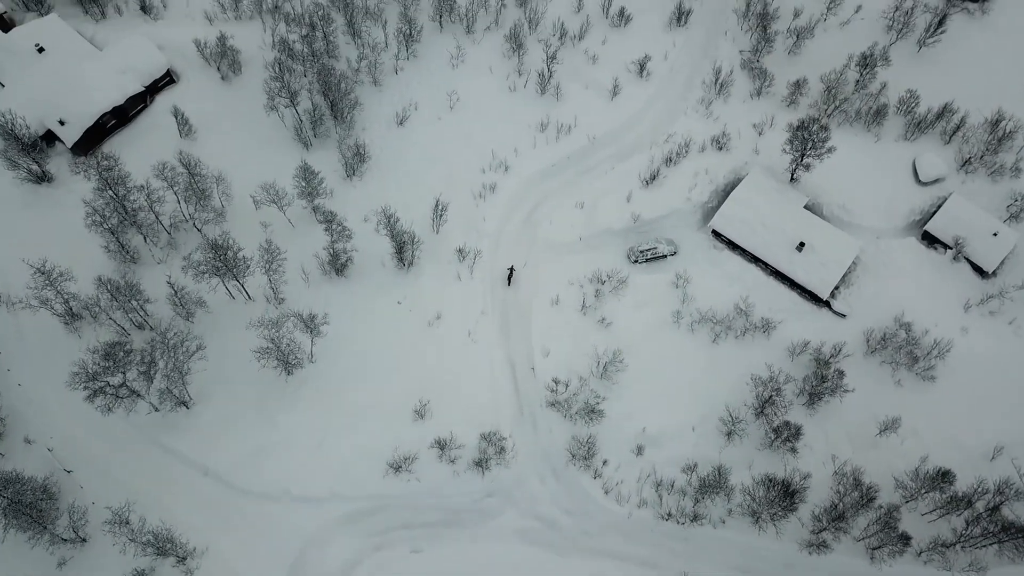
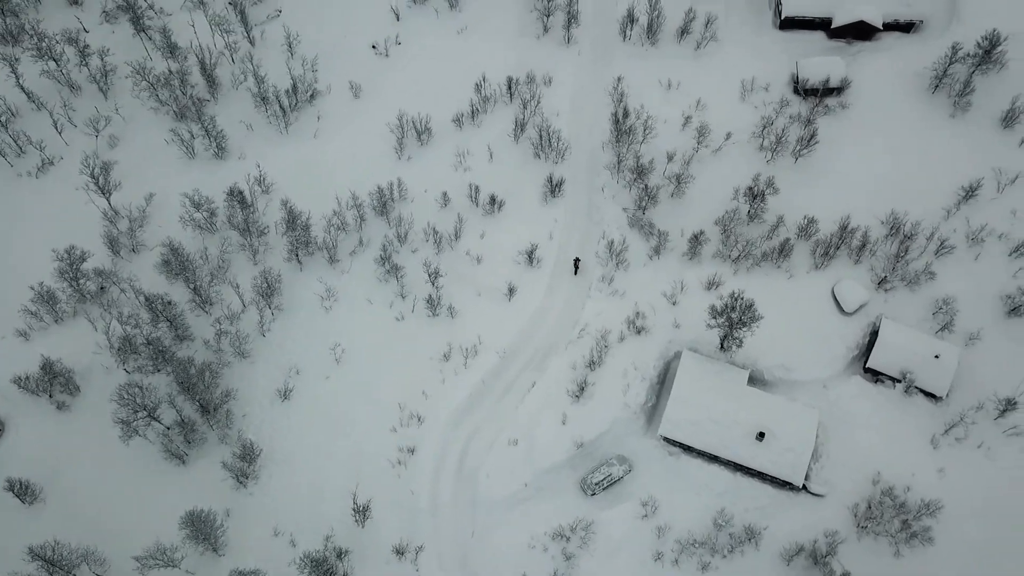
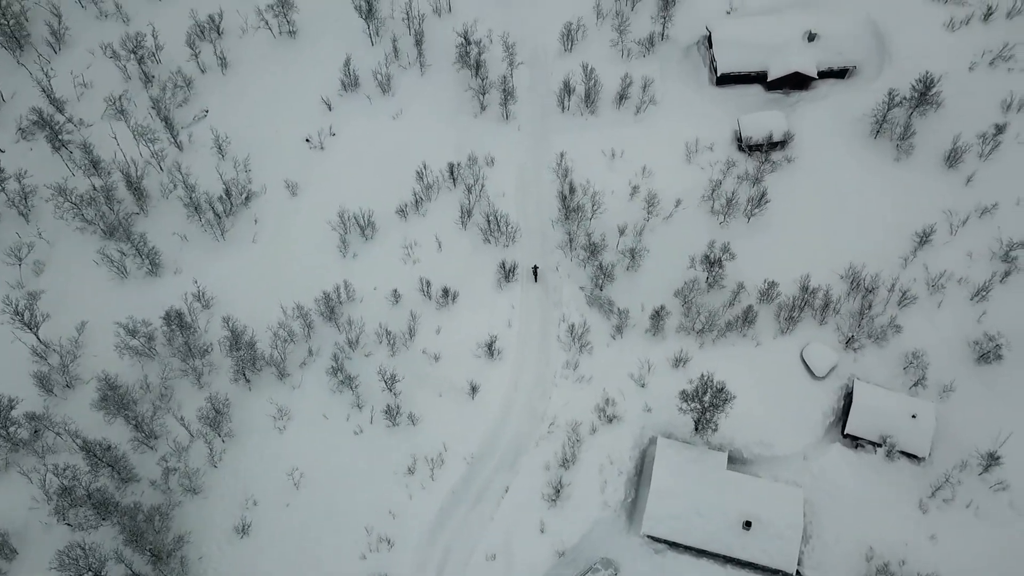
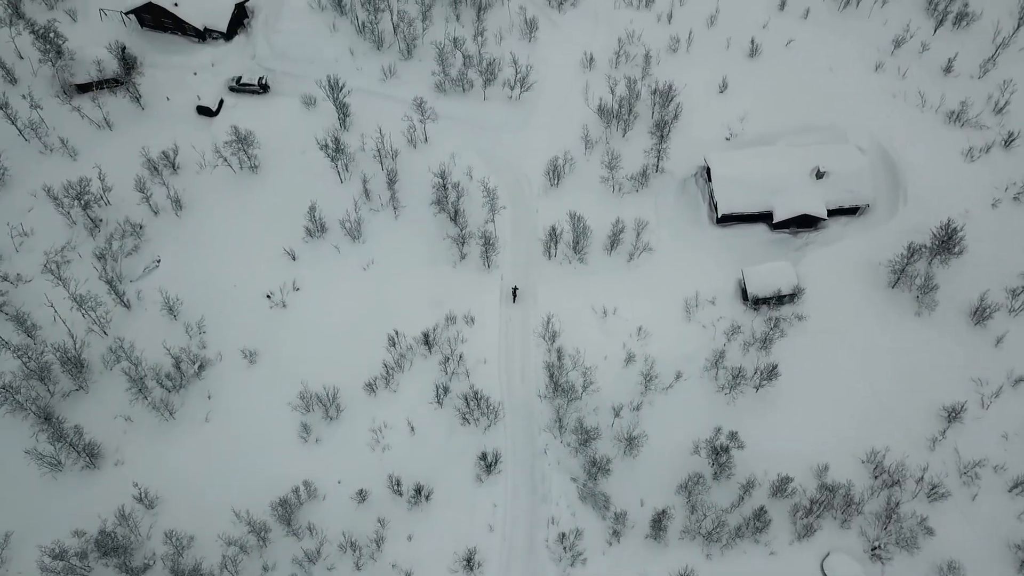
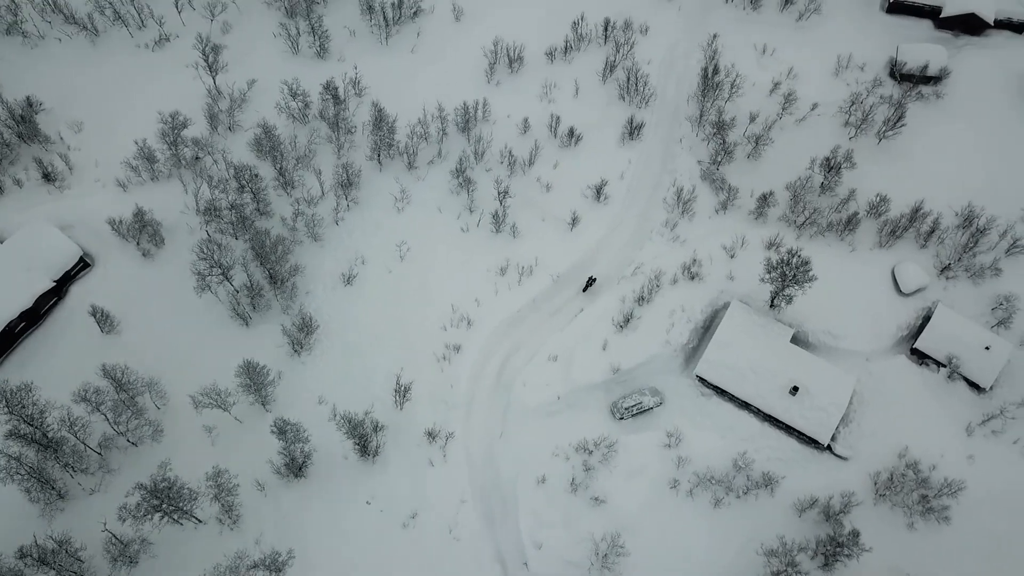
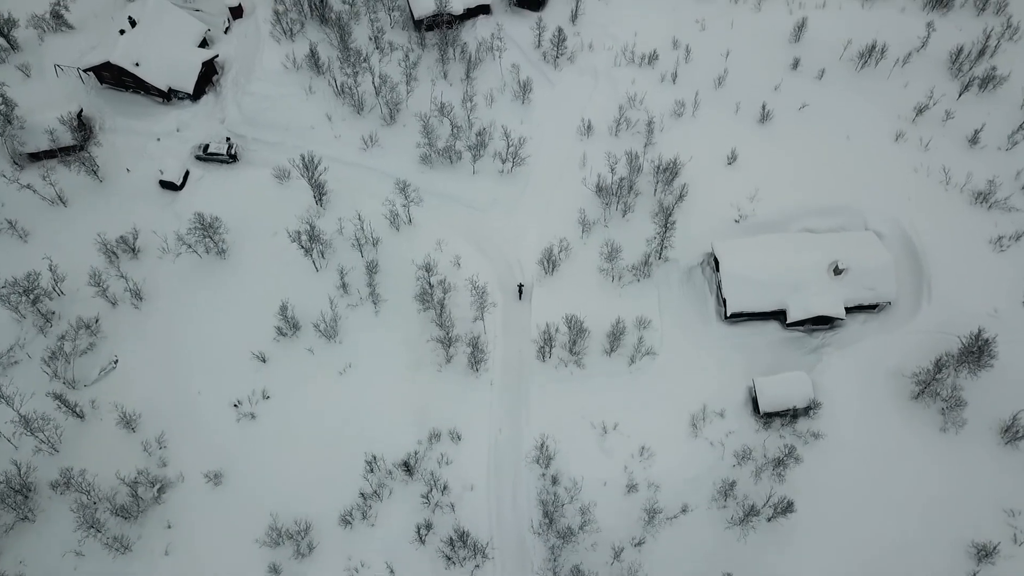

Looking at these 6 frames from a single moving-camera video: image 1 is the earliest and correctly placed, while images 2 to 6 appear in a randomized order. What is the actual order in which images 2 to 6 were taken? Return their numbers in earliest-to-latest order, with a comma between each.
5, 2, 3, 4, 6
